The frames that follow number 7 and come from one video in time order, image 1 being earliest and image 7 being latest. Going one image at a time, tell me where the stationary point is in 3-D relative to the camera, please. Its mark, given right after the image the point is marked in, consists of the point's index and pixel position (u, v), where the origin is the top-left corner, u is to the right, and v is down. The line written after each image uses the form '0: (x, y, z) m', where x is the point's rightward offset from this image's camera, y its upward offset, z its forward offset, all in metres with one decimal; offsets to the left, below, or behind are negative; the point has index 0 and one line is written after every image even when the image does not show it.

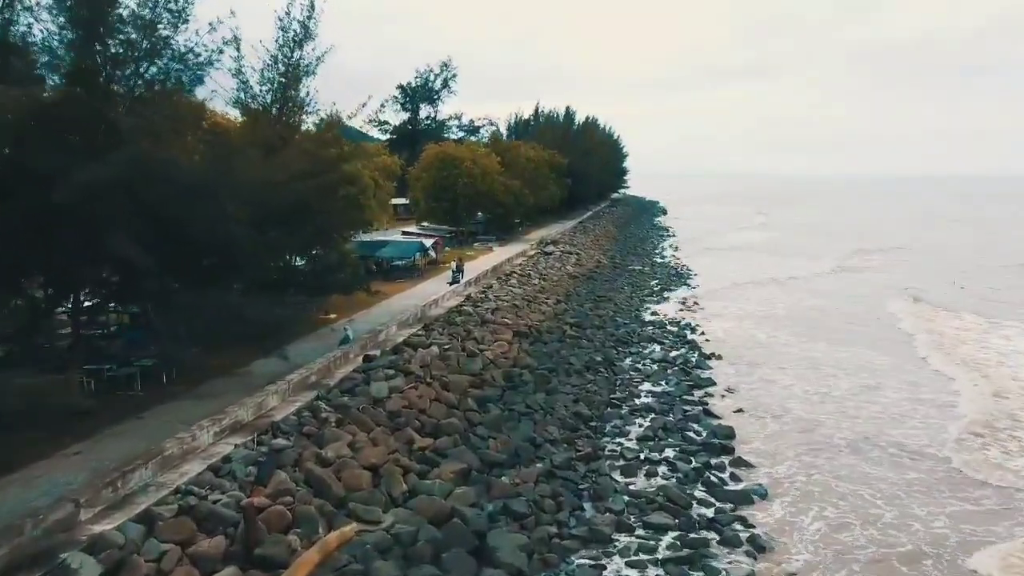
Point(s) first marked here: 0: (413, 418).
0: (-1.5, -2.0, +13.2) m
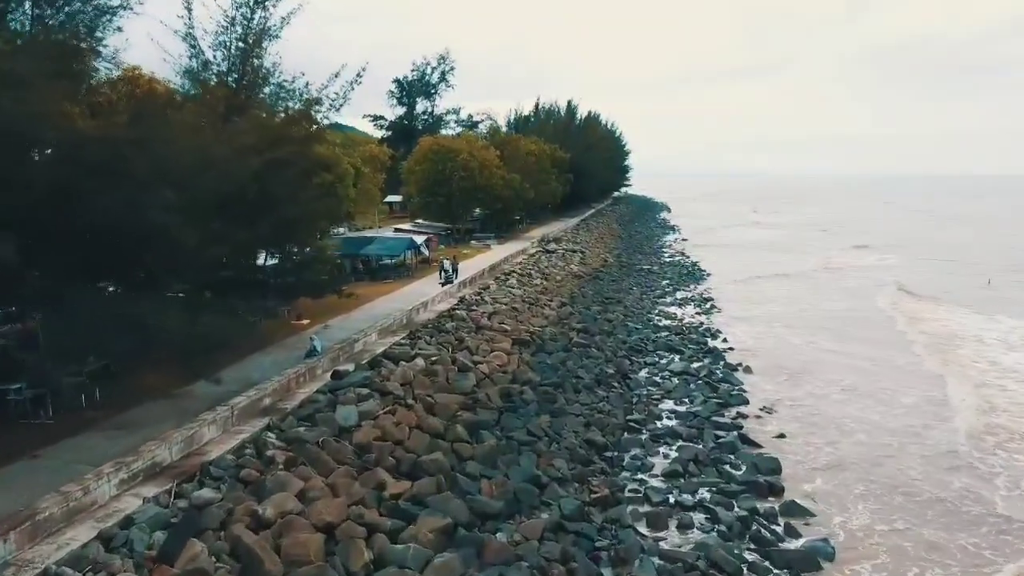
0: (-1.6, -2.1, +10.6) m
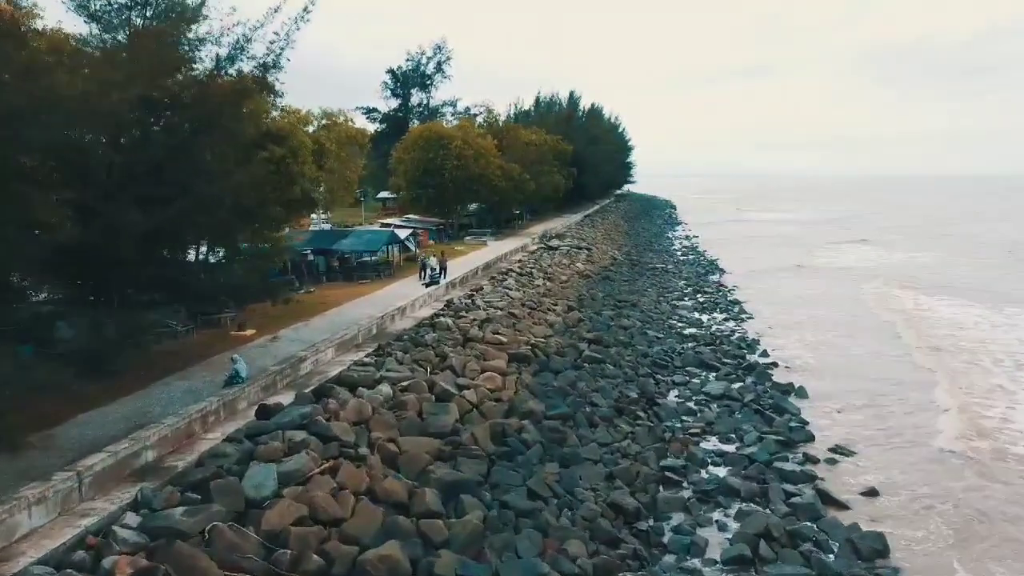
0: (-1.6, -2.1, +6.9) m
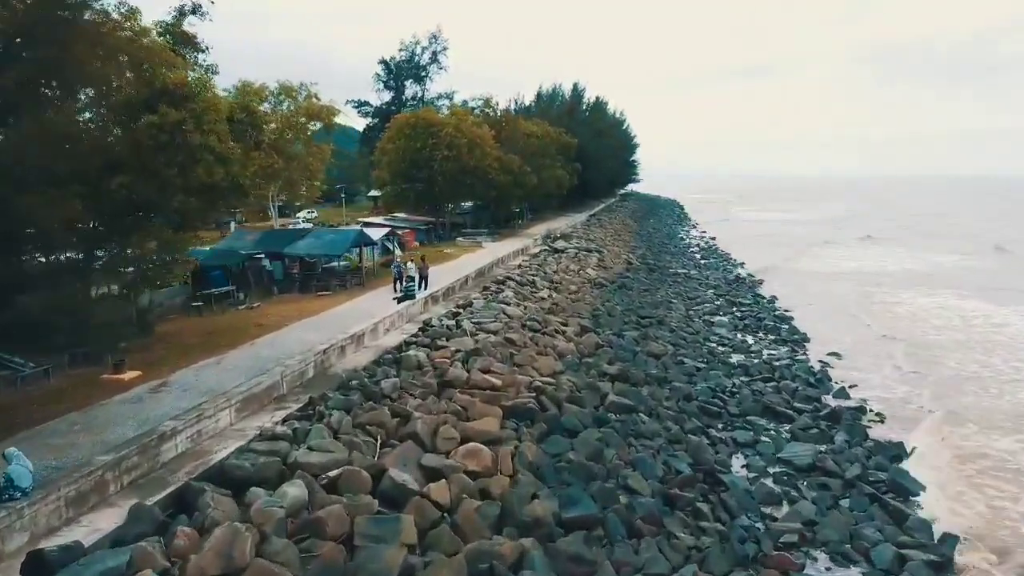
0: (-1.7, -2.4, +2.4) m
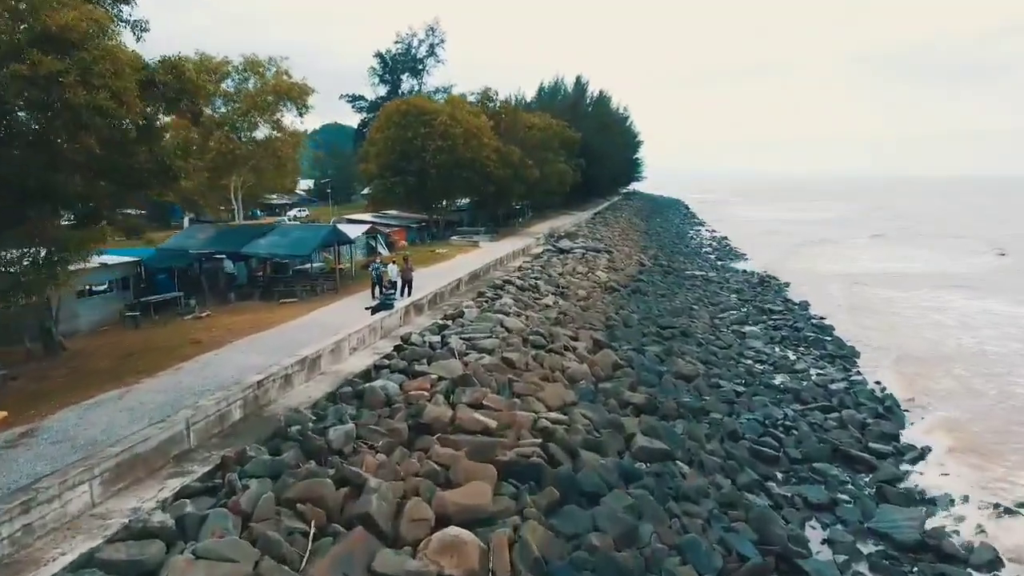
0: (-1.7, -2.5, -0.3) m
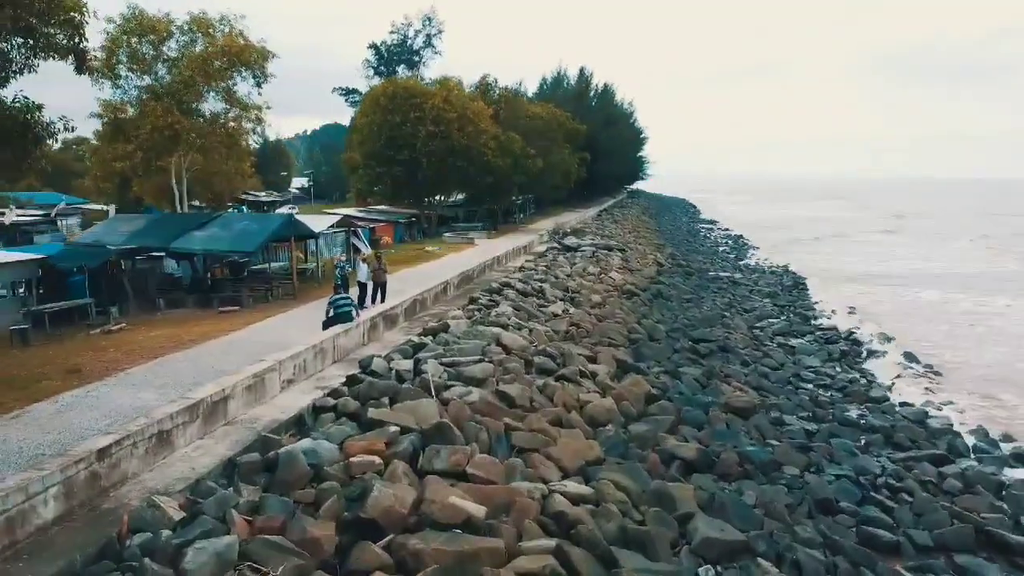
0: (-1.7, -2.5, -3.4) m
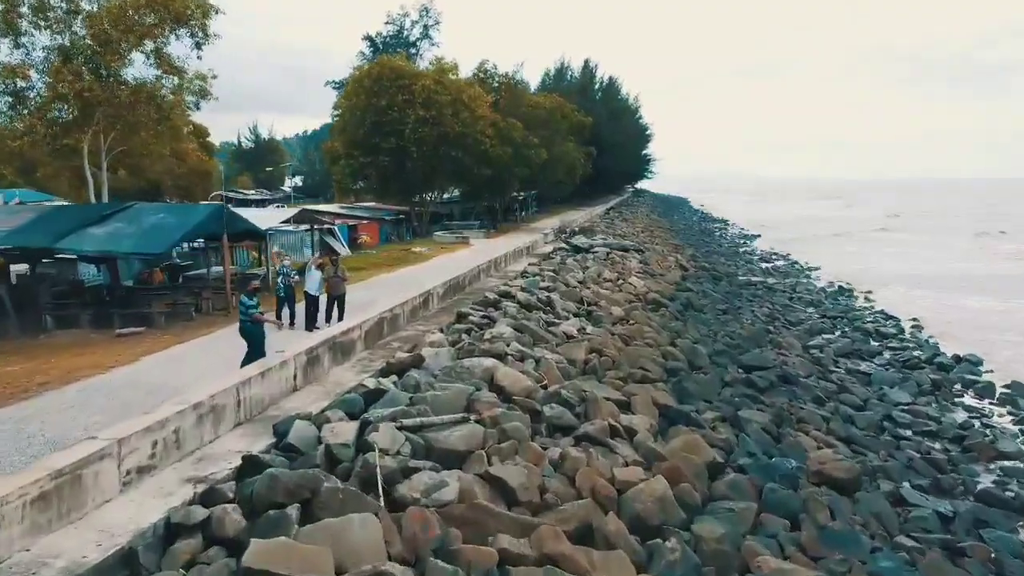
0: (-1.7, -2.7, -6.4) m
